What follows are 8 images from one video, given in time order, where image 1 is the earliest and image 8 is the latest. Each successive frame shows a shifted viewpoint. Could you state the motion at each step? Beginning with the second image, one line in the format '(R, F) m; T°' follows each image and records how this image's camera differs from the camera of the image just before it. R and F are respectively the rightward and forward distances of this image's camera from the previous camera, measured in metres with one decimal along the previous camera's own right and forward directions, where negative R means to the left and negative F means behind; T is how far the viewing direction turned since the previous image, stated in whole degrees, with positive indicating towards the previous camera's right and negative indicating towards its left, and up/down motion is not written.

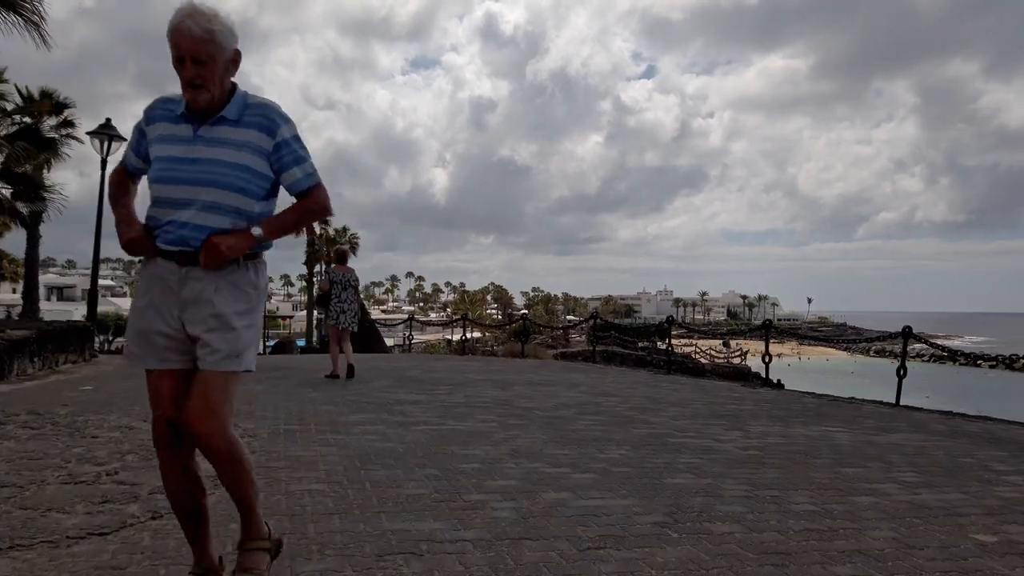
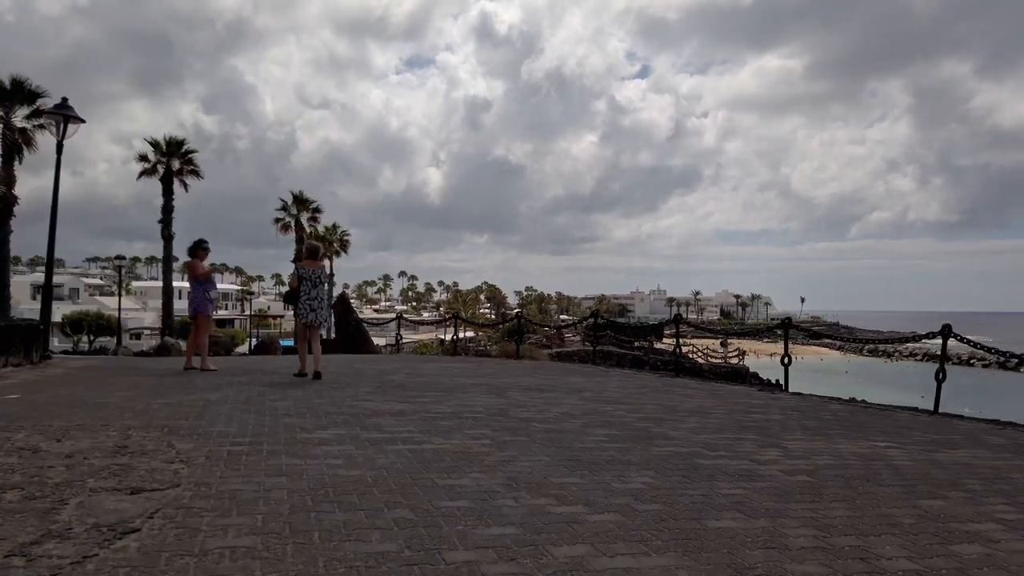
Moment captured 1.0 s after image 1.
(0.0, +1.1) m; 0°
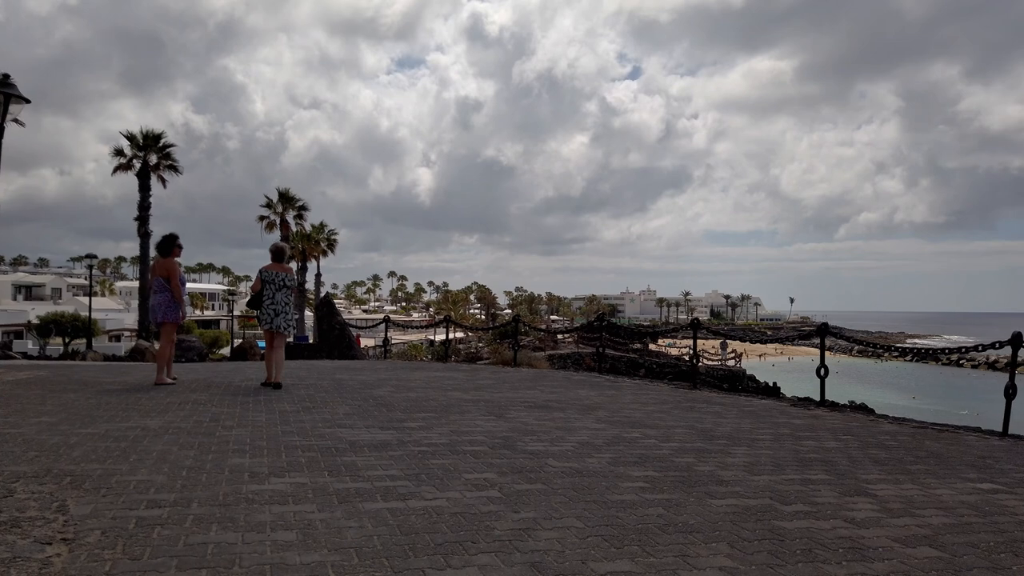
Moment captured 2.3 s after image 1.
(-0.1, +1.3) m; +1°
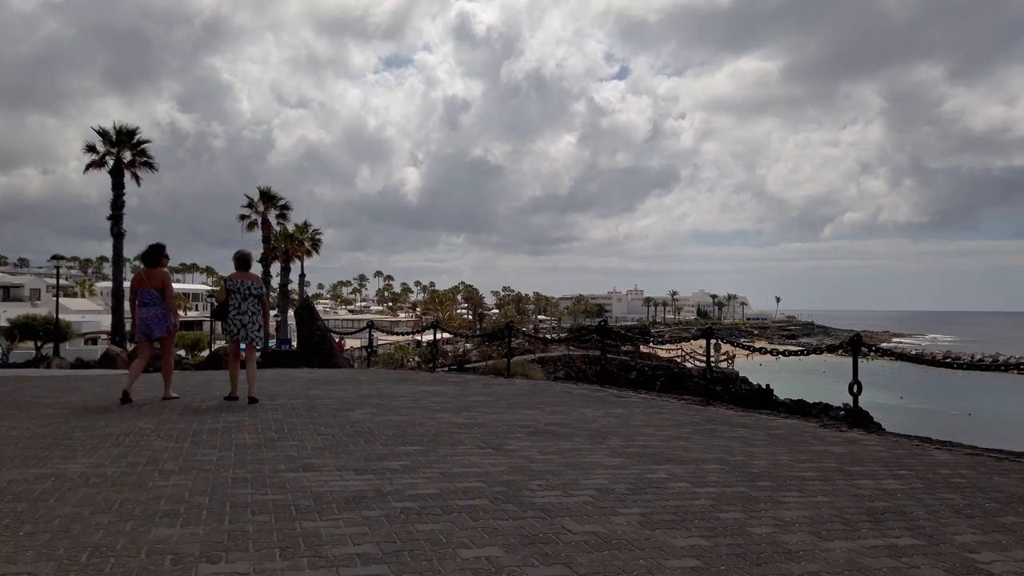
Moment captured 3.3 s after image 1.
(-0.1, +1.1) m; +1°
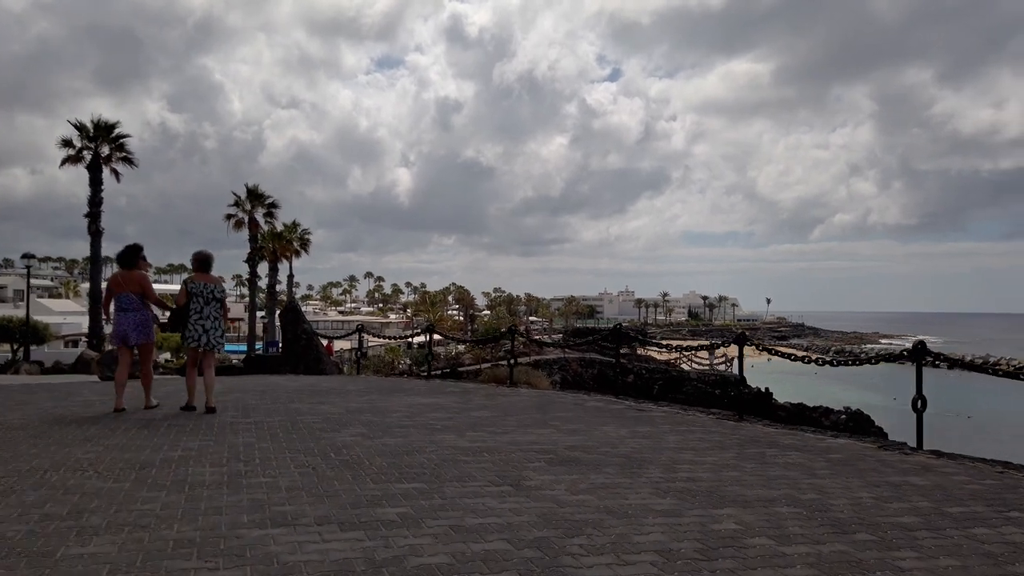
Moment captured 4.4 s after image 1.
(-0.2, +1.2) m; +1°
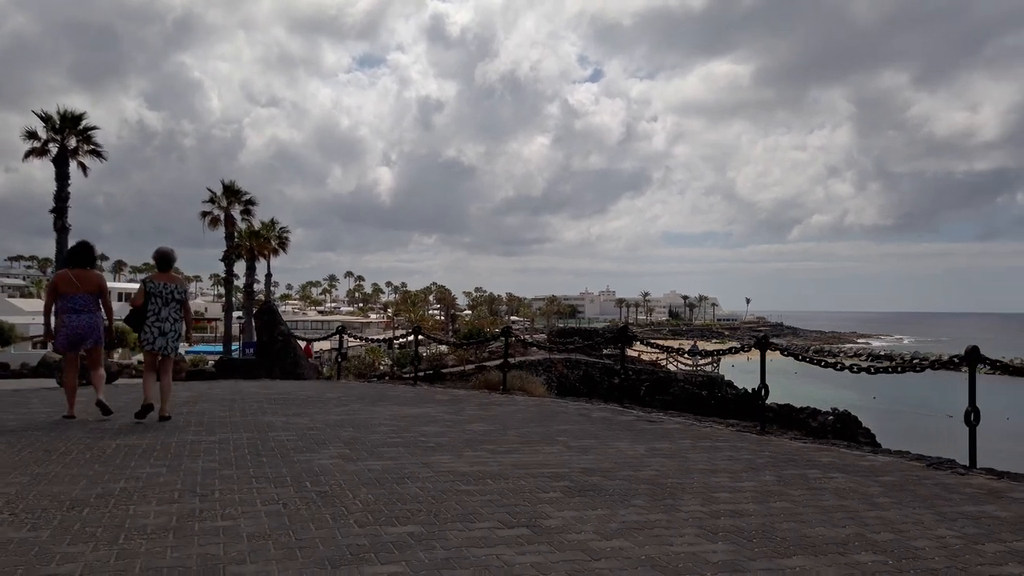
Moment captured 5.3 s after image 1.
(-0.2, +1.0) m; +1°
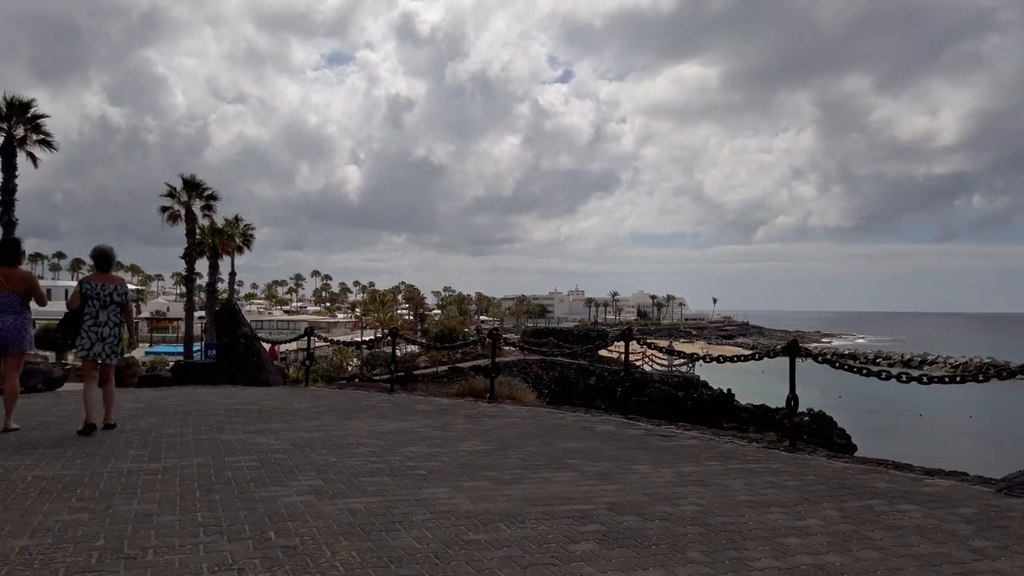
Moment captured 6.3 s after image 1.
(-0.3, +1.1) m; +2°
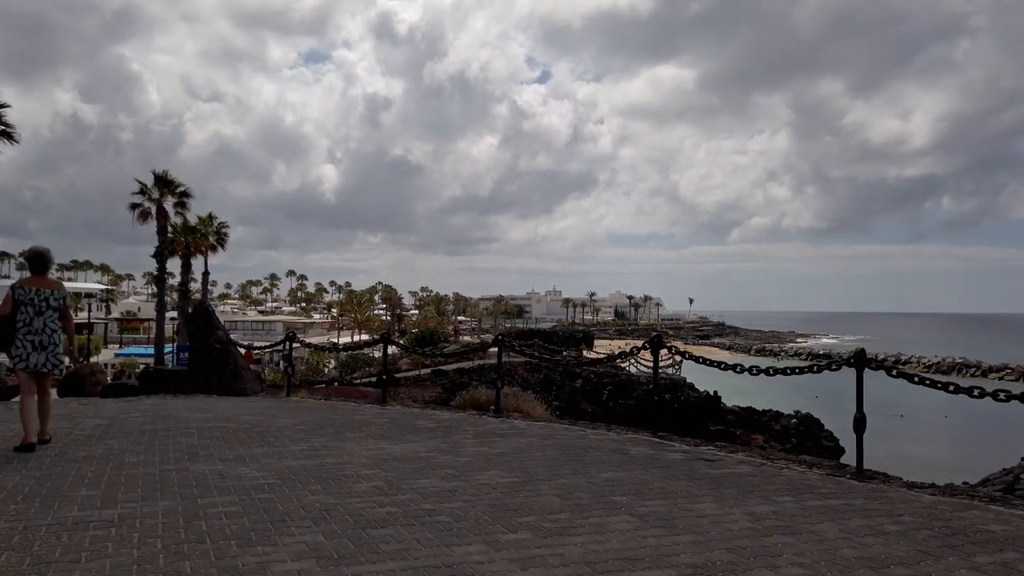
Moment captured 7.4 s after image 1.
(-0.4, +1.1) m; +2°
